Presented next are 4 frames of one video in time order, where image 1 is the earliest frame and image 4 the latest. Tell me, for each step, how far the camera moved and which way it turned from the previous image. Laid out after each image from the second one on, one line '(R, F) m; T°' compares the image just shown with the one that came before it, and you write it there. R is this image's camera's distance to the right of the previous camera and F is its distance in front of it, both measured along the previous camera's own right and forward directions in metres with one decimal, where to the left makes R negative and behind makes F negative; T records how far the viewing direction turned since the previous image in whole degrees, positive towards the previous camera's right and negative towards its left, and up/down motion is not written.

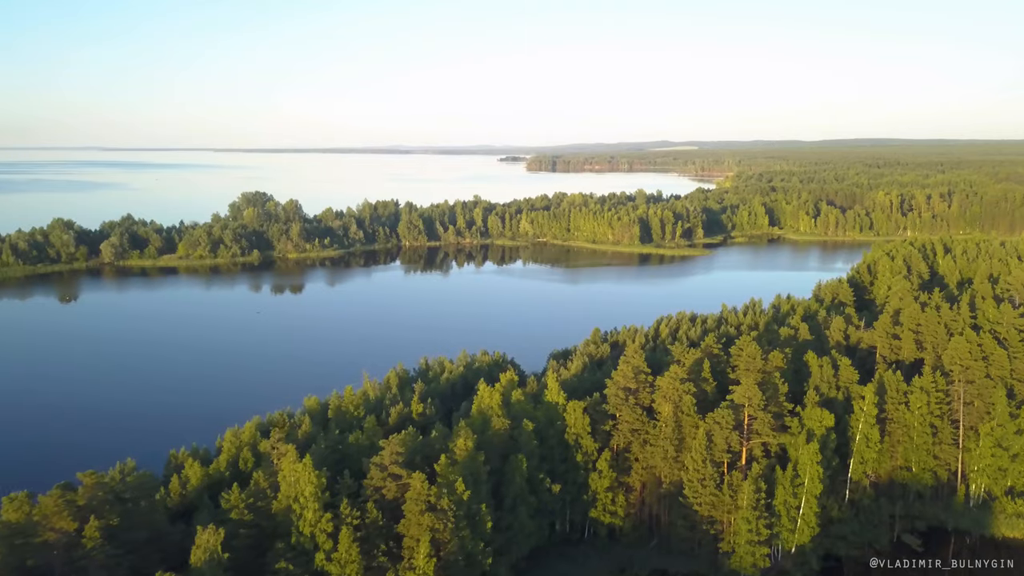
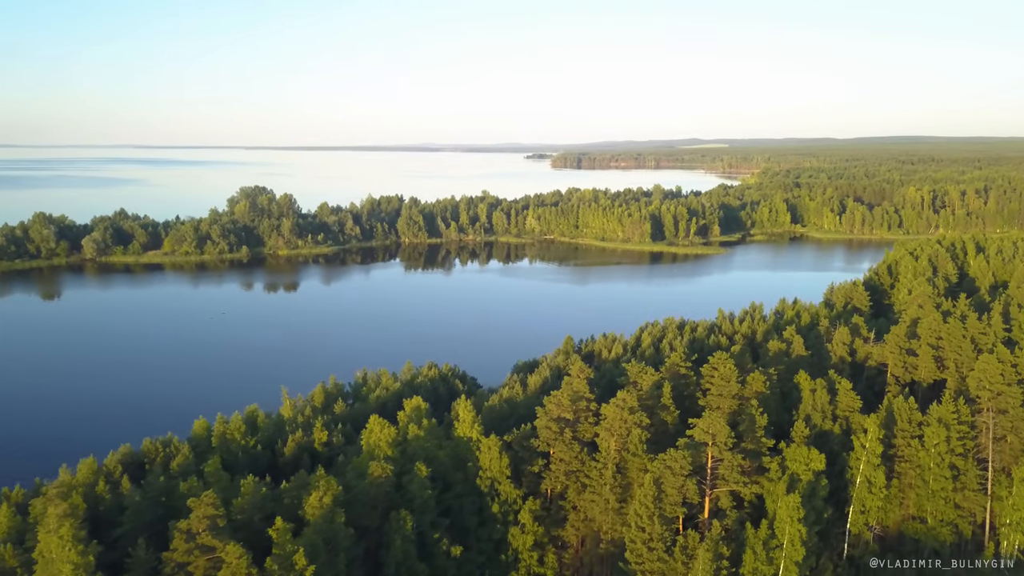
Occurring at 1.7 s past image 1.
(+1.6, +2.5) m; -2°
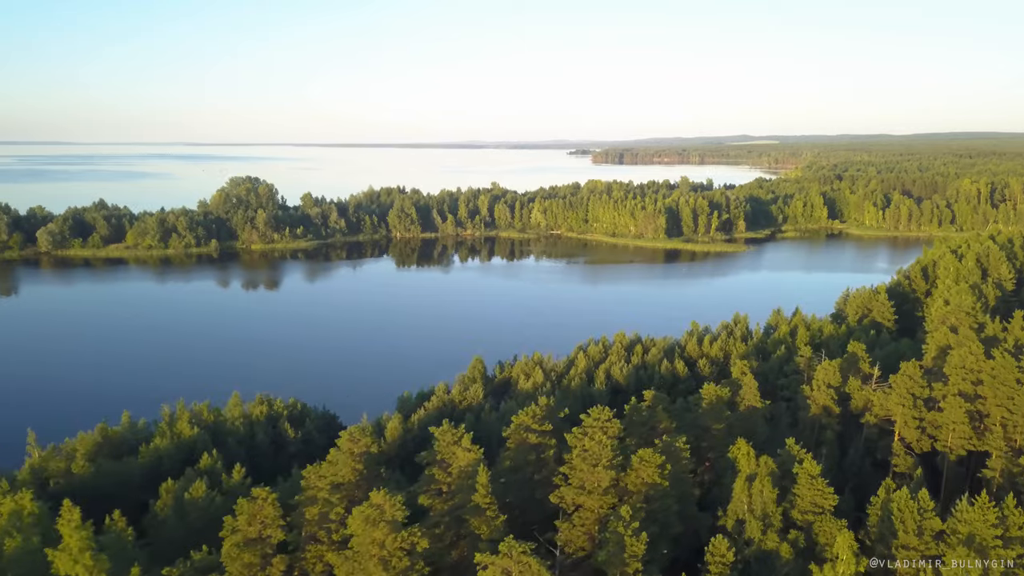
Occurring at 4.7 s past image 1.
(+2.8, +4.6) m; -3°
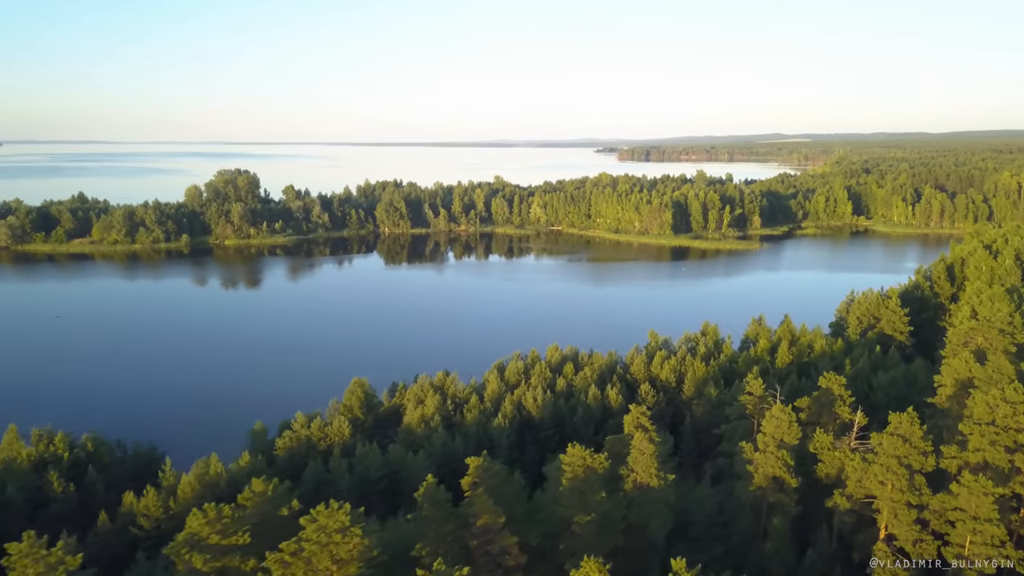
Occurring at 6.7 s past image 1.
(+1.9, +3.1) m; -2°
